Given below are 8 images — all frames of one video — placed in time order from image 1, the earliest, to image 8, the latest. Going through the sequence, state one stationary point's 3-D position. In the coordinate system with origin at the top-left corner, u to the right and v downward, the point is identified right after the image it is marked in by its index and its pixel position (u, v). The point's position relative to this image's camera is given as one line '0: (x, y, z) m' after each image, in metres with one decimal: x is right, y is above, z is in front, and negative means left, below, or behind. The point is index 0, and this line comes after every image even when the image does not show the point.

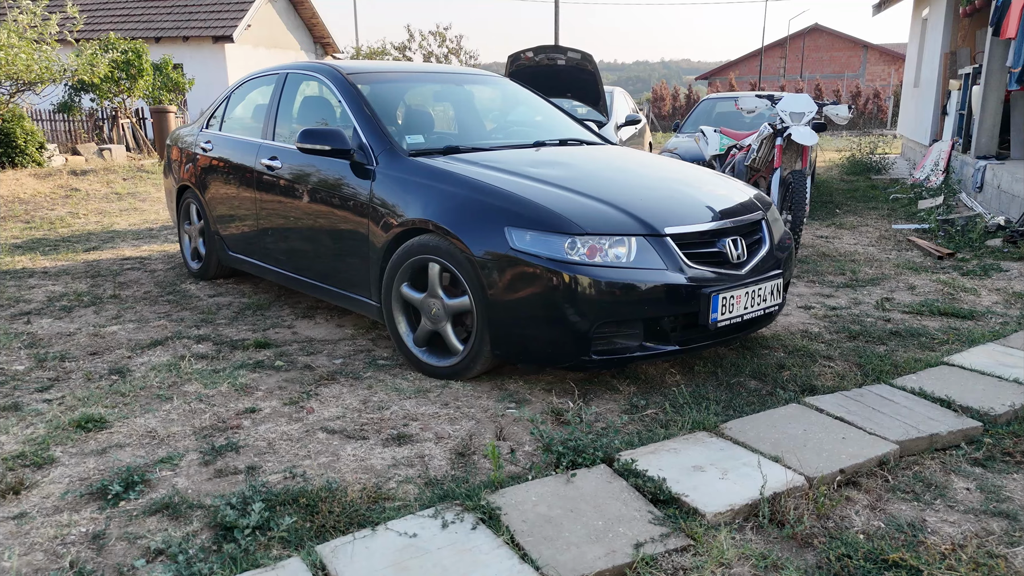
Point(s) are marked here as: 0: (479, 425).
0: (-0.1, -0.5, +2.8) m
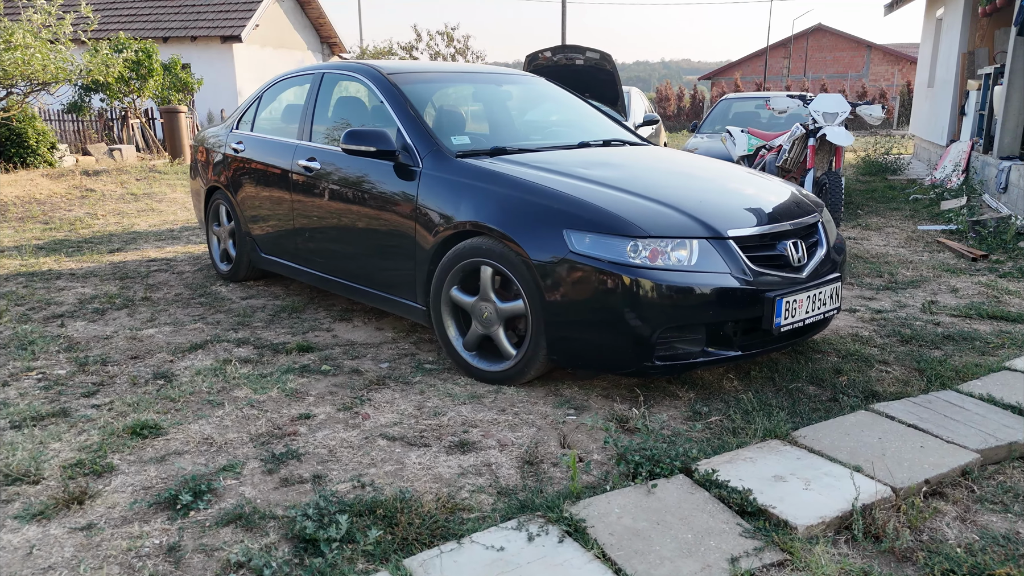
0: (+0.1, -0.5, +2.8) m
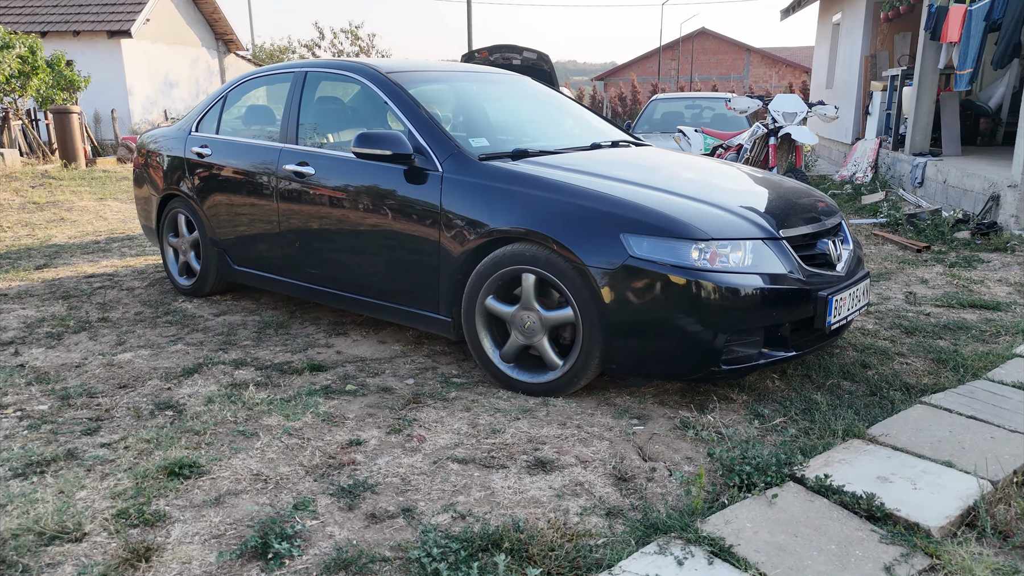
0: (+0.4, -0.6, +2.7) m
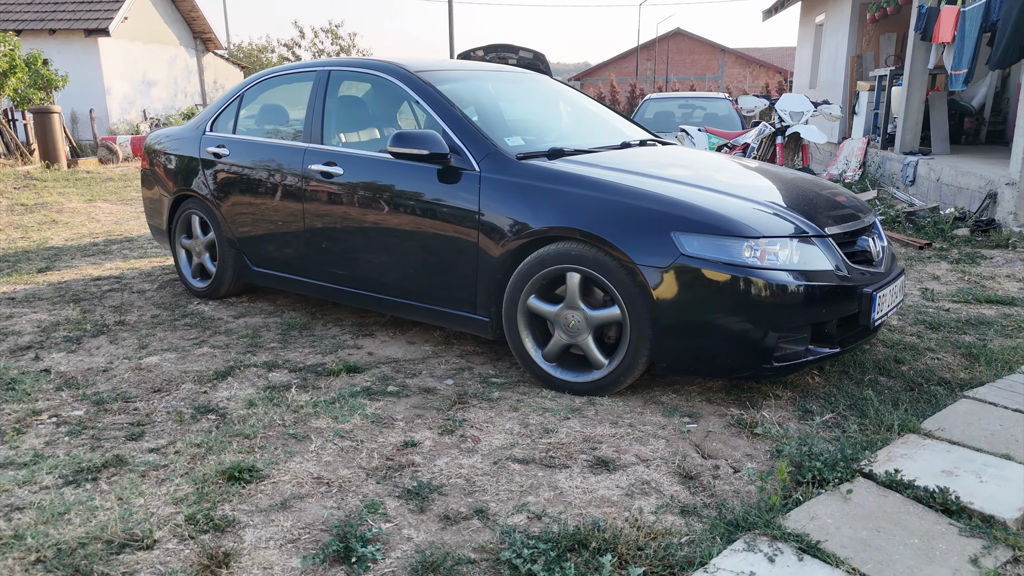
0: (+0.6, -0.6, +2.7) m
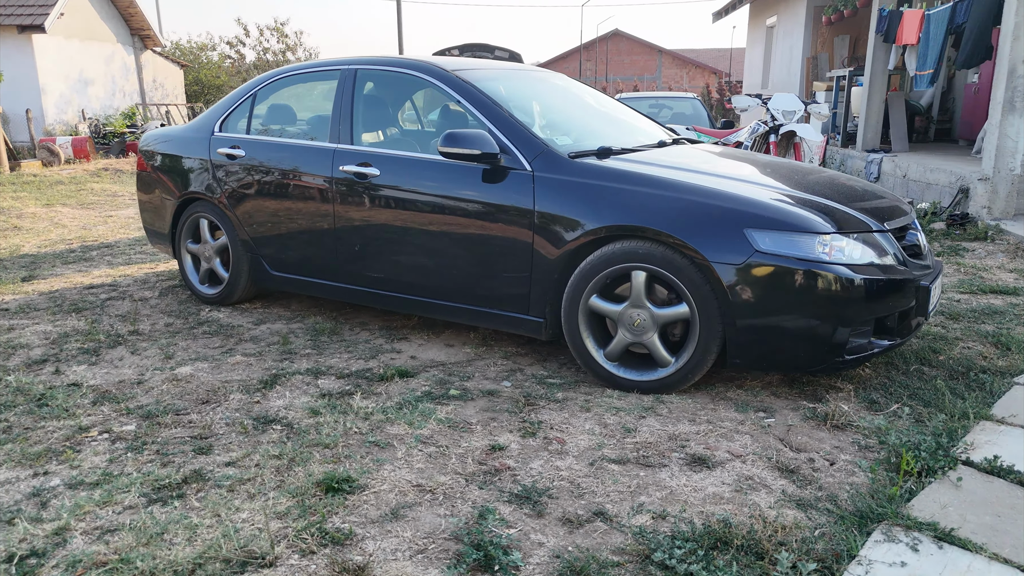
0: (+0.9, -0.5, +2.7) m
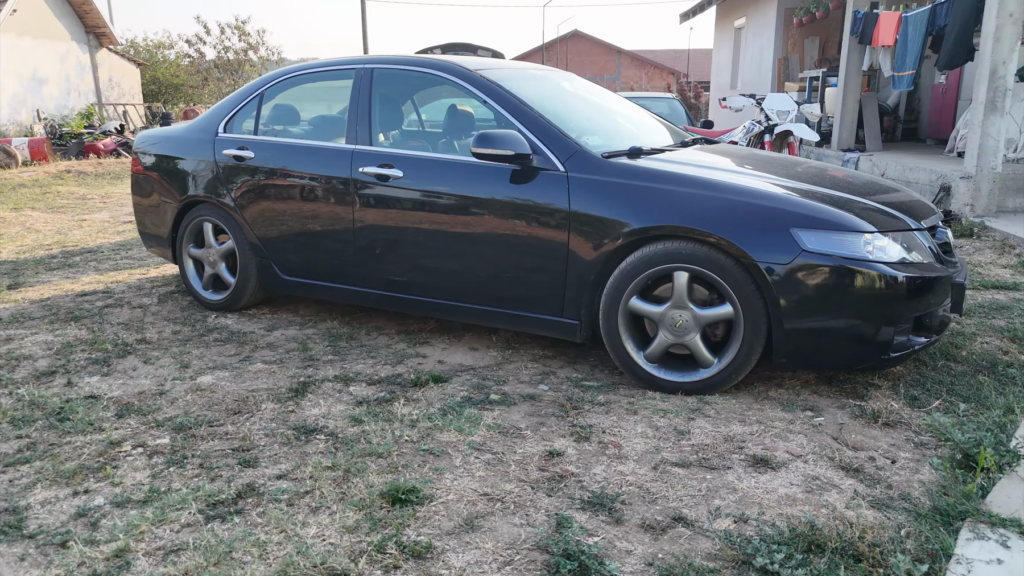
0: (+1.1, -0.5, +2.7) m
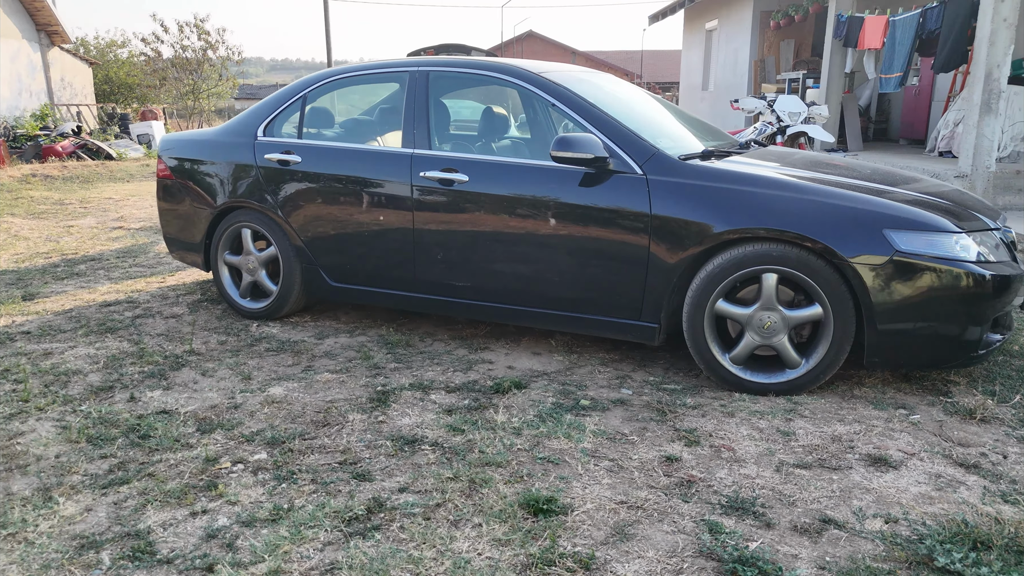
0: (+1.5, -0.5, +2.8) m
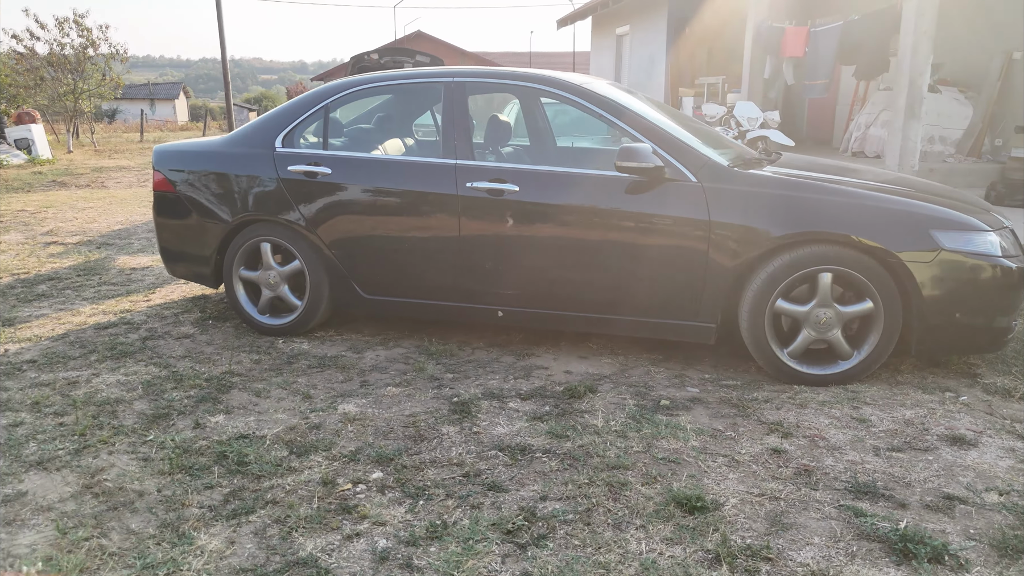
0: (+1.9, -0.5, +3.1) m
